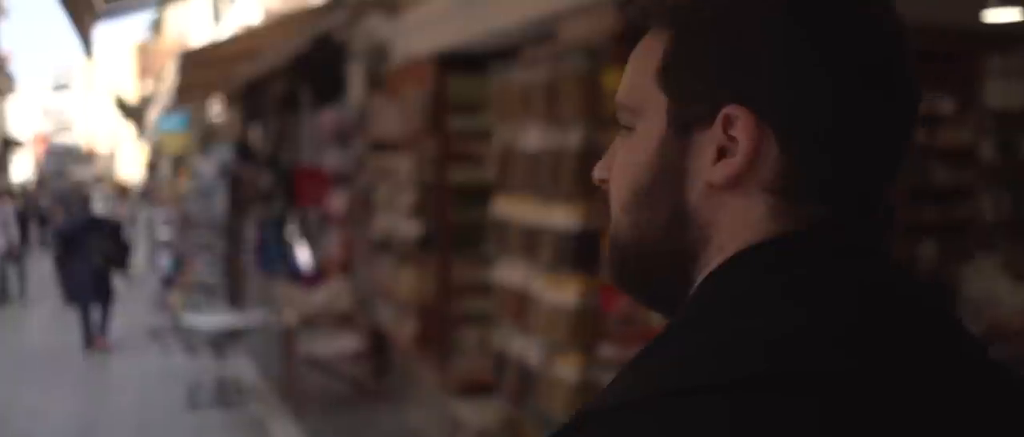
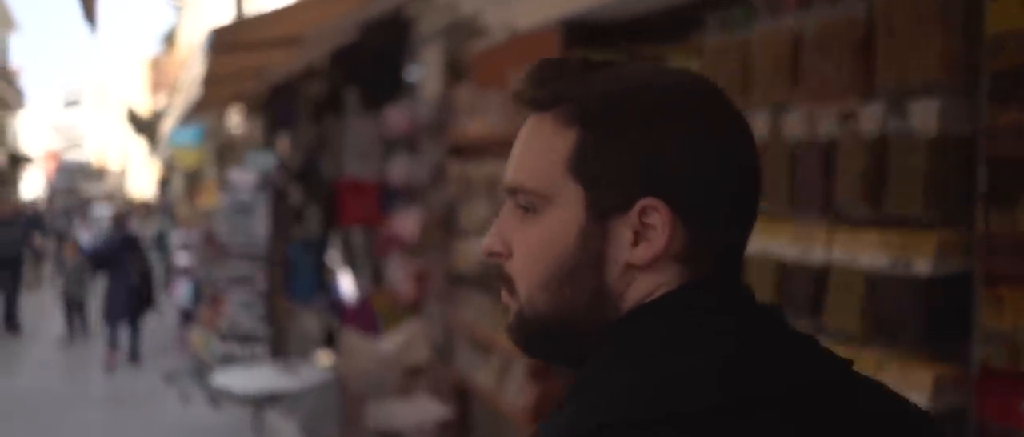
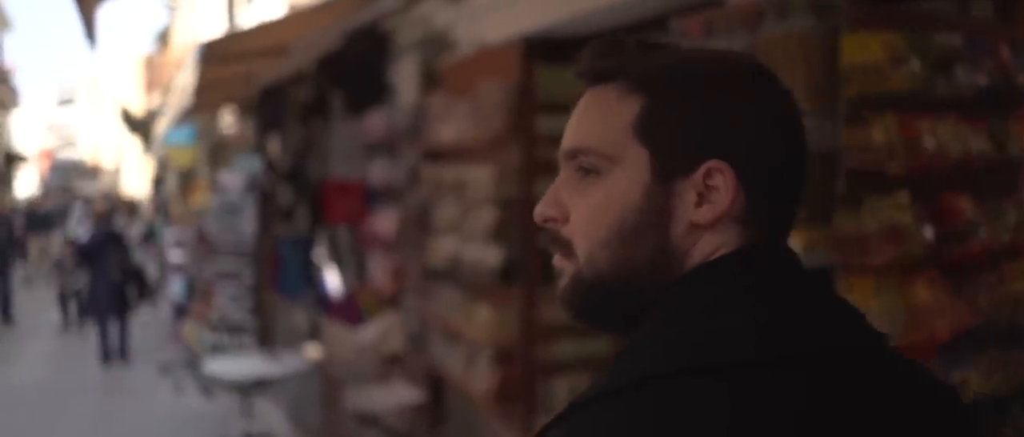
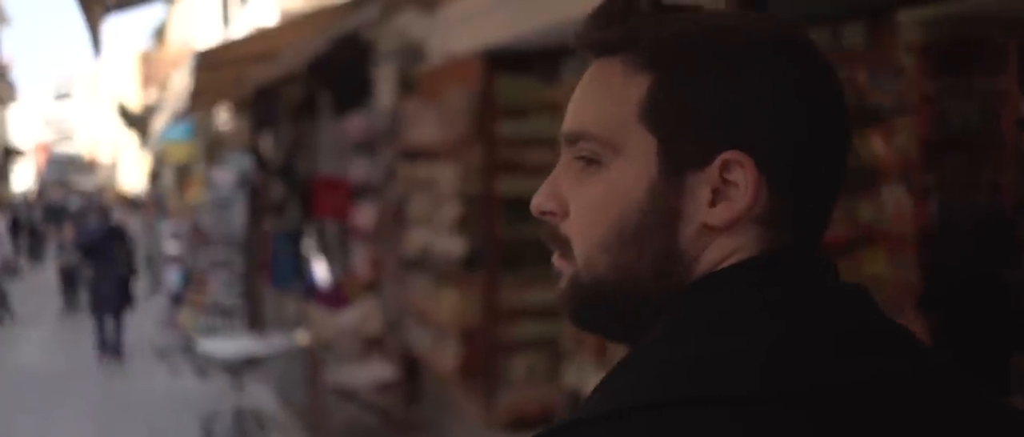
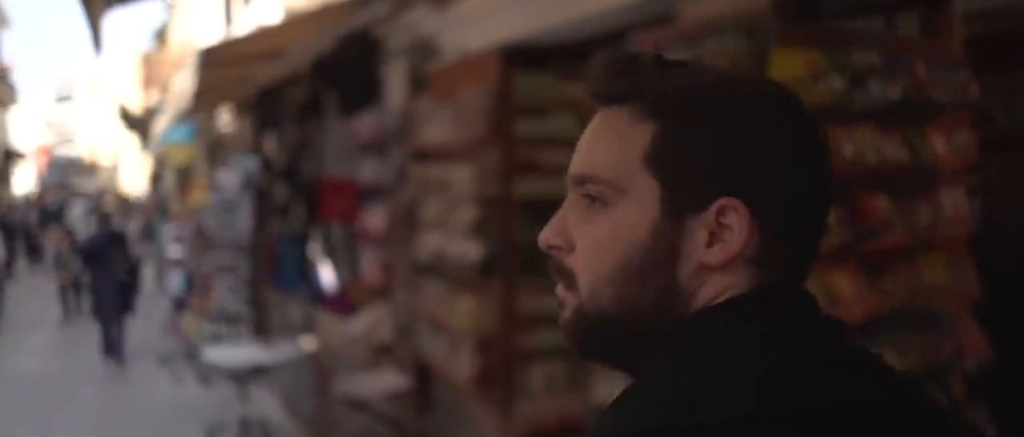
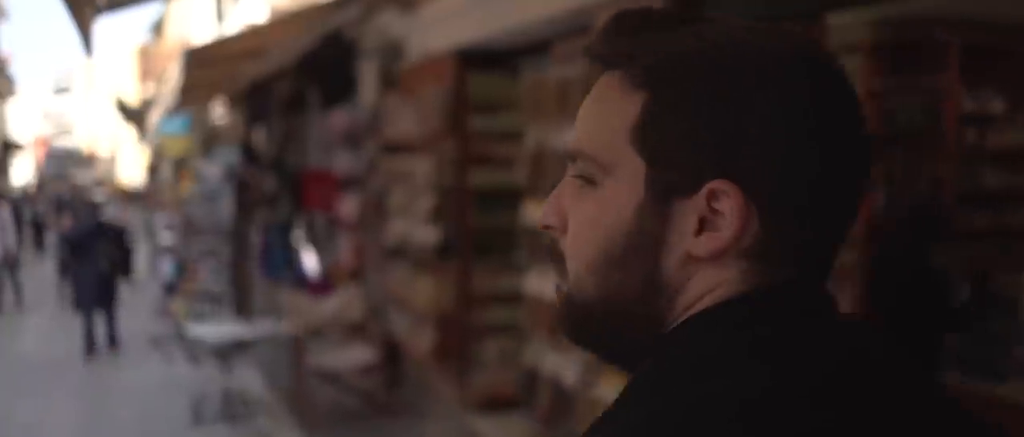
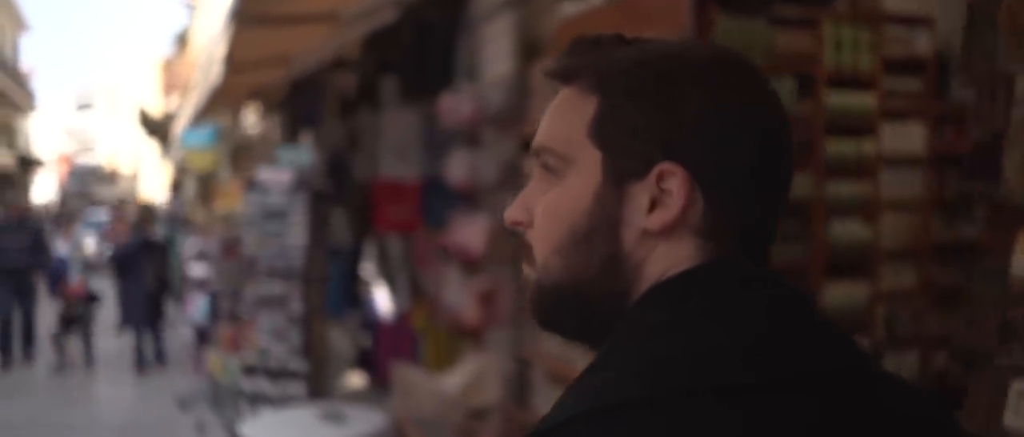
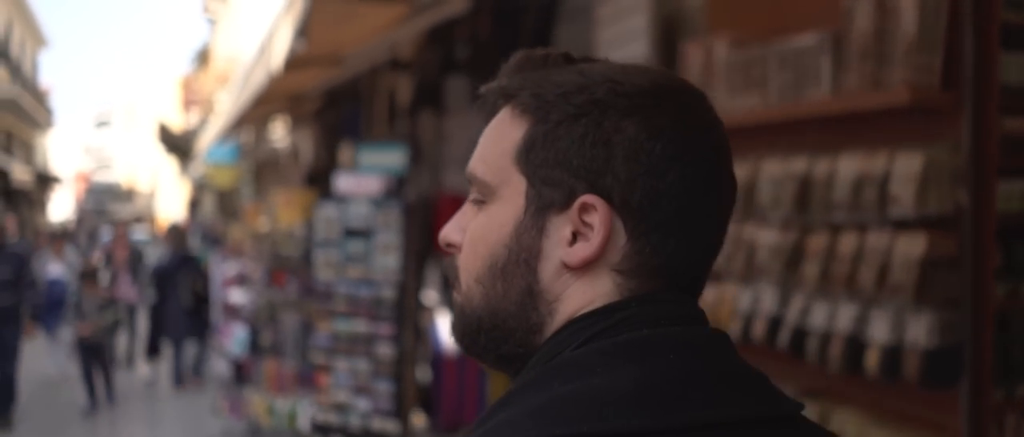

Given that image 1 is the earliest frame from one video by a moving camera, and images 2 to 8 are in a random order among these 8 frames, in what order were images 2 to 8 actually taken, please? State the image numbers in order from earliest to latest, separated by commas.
6, 4, 5, 3, 2, 7, 8
